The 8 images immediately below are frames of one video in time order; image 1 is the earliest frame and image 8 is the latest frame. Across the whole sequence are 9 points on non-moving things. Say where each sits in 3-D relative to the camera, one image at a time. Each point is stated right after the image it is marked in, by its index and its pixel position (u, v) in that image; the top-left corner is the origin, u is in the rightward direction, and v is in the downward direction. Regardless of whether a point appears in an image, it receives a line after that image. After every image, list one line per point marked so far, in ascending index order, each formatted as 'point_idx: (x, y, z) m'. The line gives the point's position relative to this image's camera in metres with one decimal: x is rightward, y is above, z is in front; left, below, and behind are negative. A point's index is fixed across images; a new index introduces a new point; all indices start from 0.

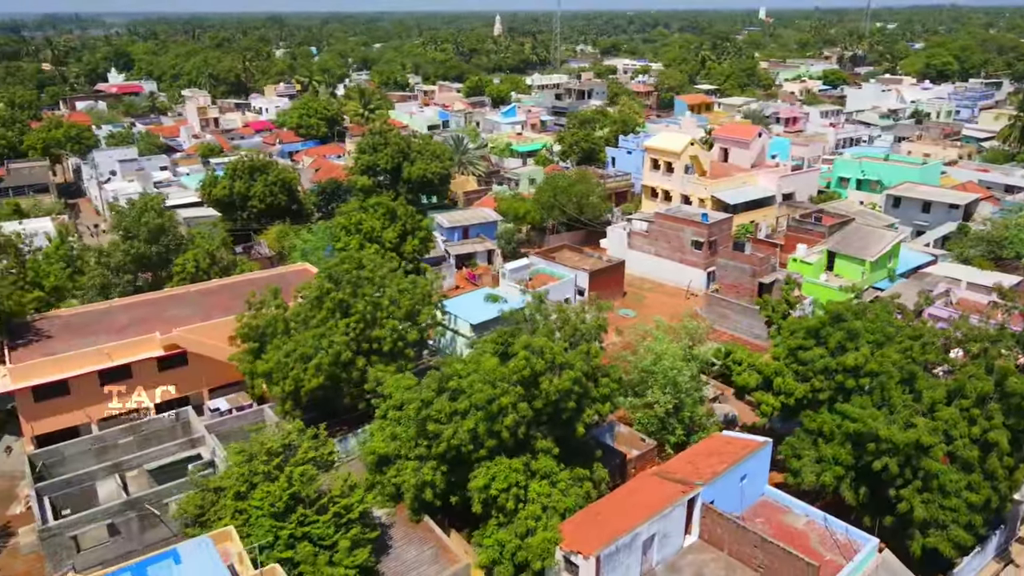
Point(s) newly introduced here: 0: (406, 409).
0: (-2.6, -3.0, +17.7) m
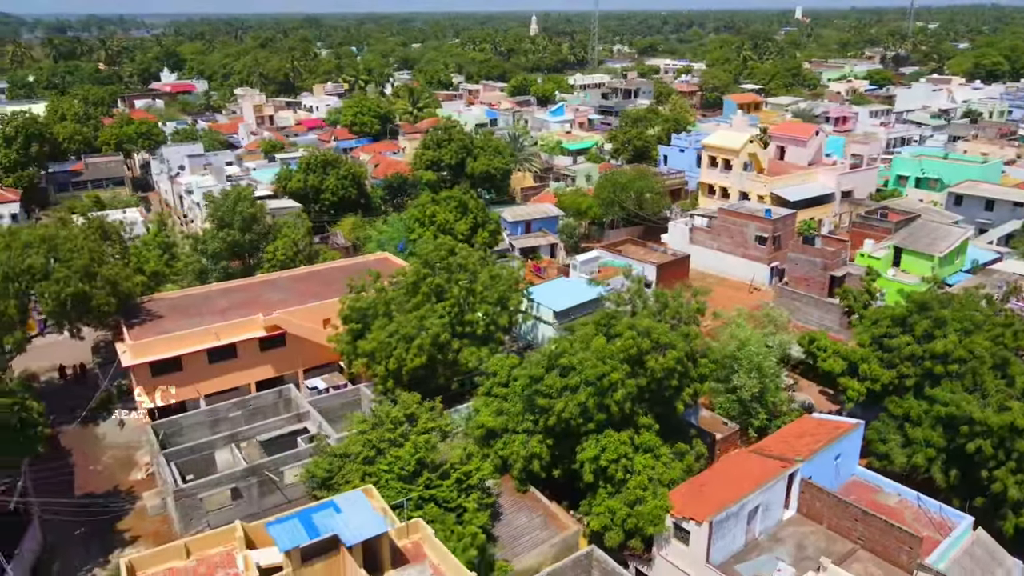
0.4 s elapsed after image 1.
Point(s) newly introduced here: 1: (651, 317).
0: (0.0, -2.5, +18.7) m
1: (+3.7, -0.8, +18.4) m
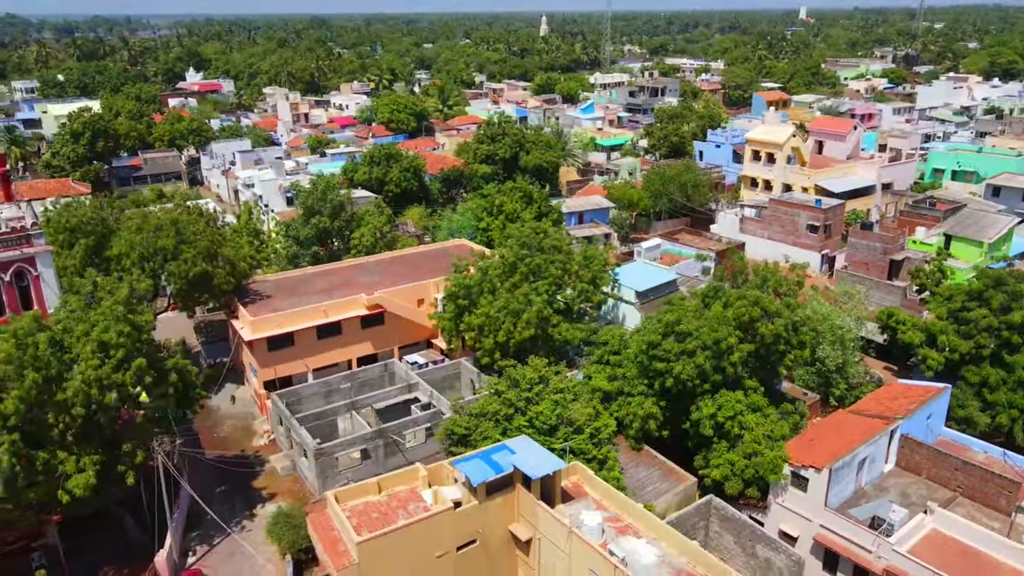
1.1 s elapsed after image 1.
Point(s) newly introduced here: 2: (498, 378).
0: (+3.2, -1.8, +20.4) m
1: (+6.9, -0.1, +20.0) m
2: (-0.3, -2.5, +19.7) m
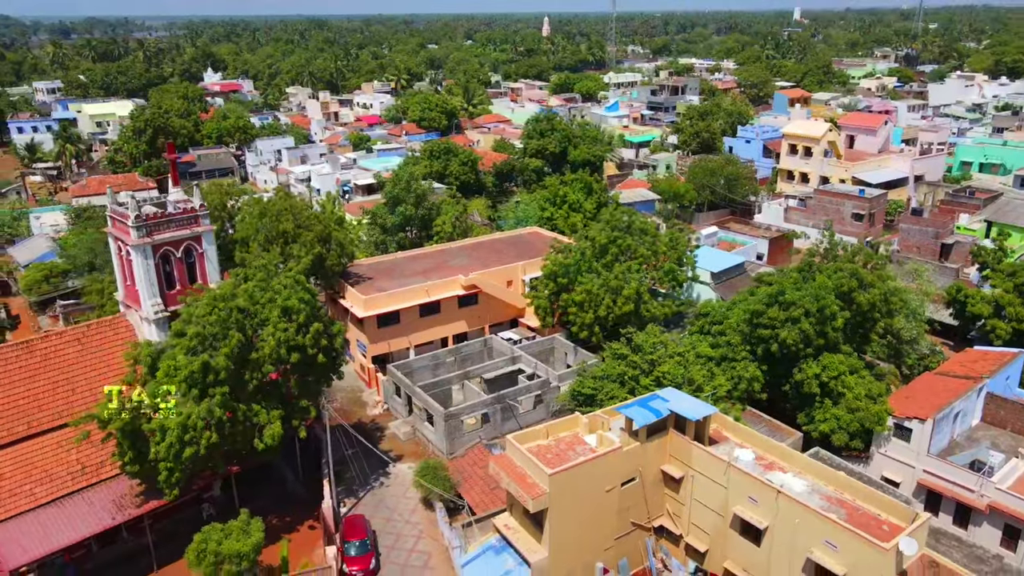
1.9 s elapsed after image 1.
0: (+6.7, -1.1, +22.3) m
1: (+10.4, +0.7, +22.0) m
2: (+3.2, -1.8, +21.6) m
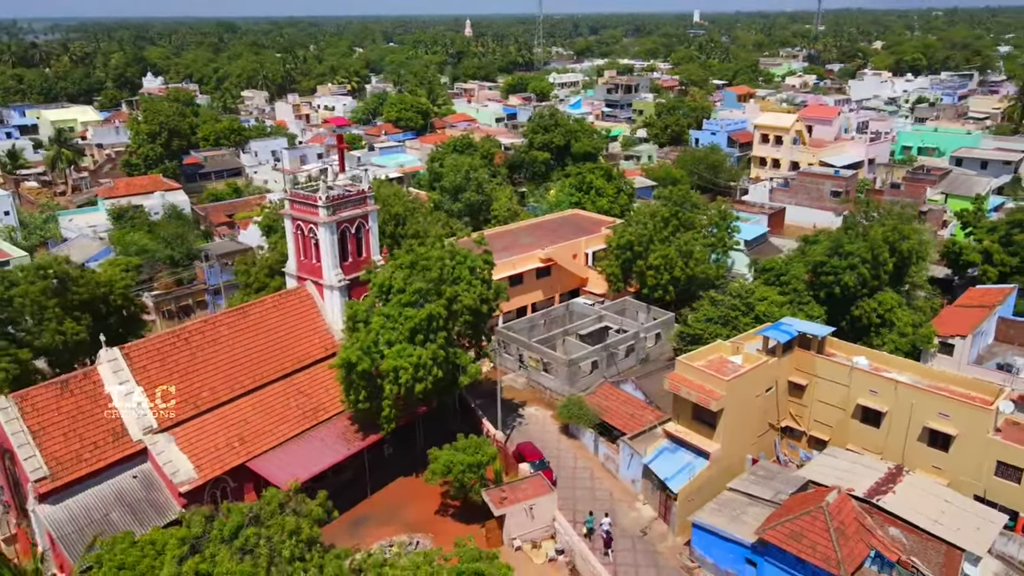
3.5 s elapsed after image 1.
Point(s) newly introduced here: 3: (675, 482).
0: (+10.7, +0.6, +27.2) m
1: (+14.3, +2.5, +27.3) m
2: (+7.3, -0.3, +26.1) m
3: (+4.4, -5.2, +19.4) m
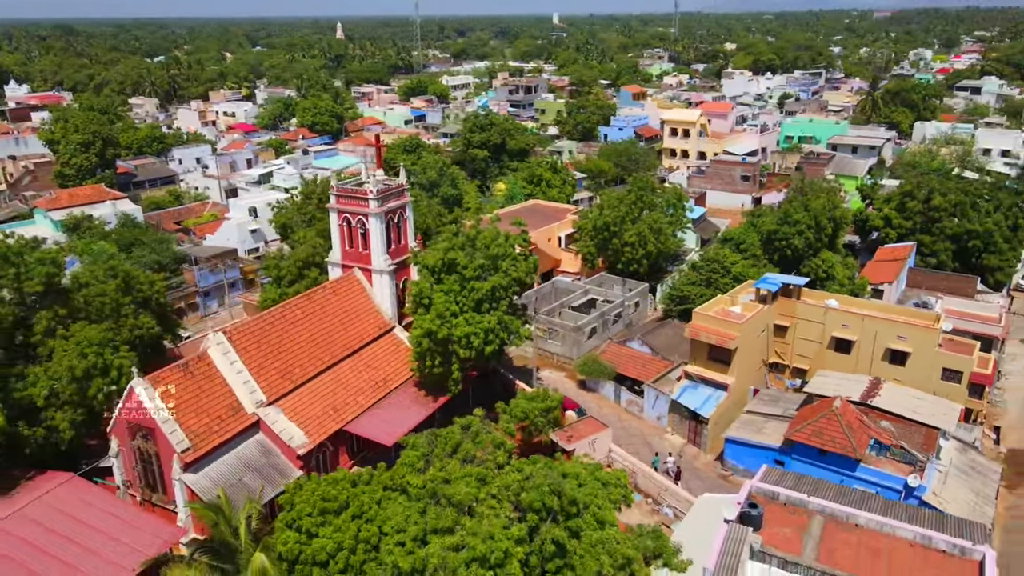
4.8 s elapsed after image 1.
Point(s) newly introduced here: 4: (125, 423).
0: (+10.8, +2.1, +32.4) m
1: (+14.2, +4.3, +33.0) m
2: (+7.7, +1.0, +30.7) m
3: (+6.3, -4.0, +23.6) m
4: (-10.1, -3.5, +18.9) m
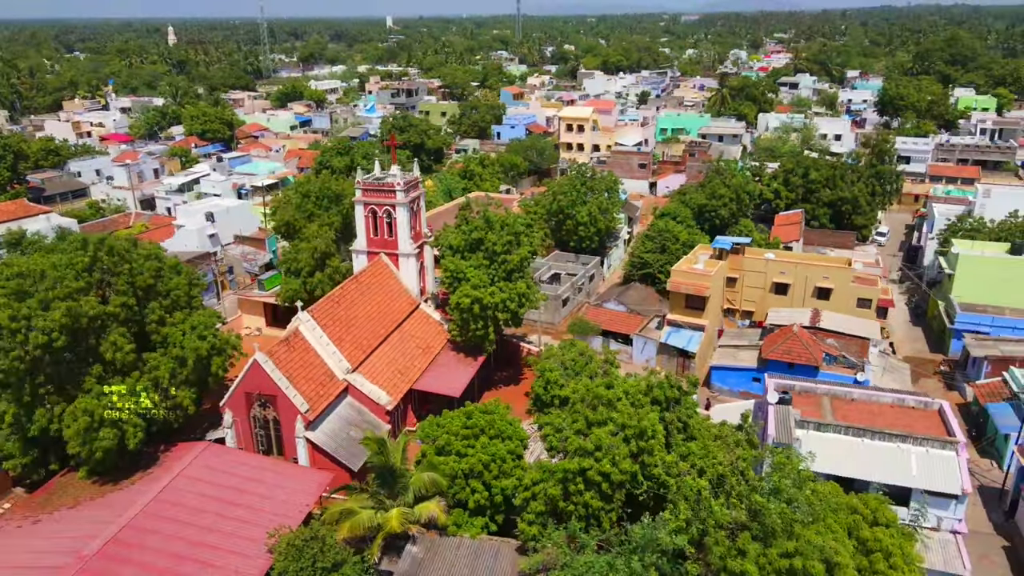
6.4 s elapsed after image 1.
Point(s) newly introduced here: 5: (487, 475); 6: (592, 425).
0: (+9.3, +3.9, +38.6) m
1: (+12.3, +6.3, +39.9) m
2: (+6.7, +2.7, +36.3) m
3: (+7.2, -2.4, +29.1) m
4: (-7.9, -3.1, +21.1) m
5: (-0.6, -4.8, +18.5) m
6: (+1.9, -3.3, +17.2) m
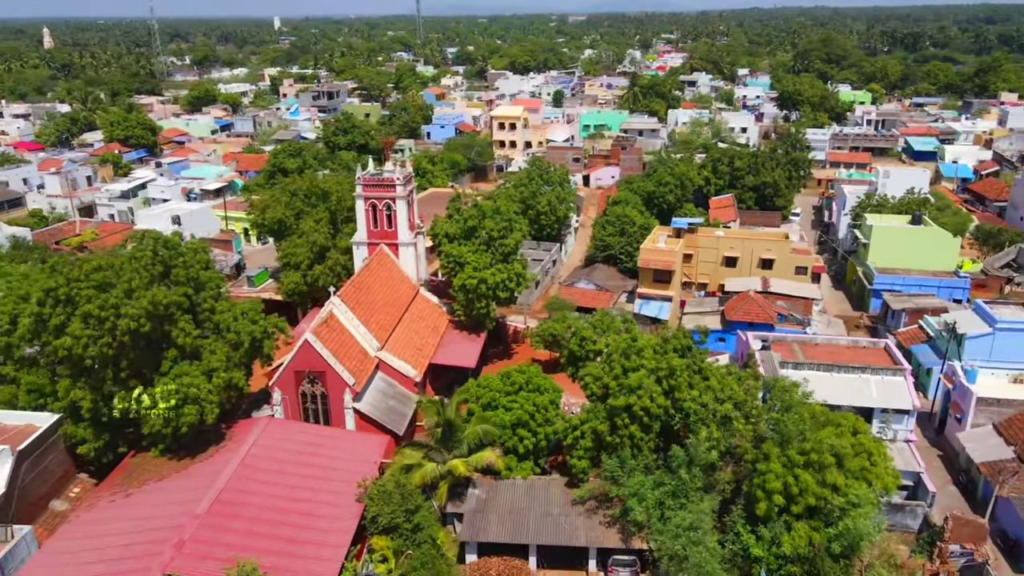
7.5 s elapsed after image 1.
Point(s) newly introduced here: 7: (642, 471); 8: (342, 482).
0: (+7.3, +5.1, +42.5) m
1: (+10.0, +7.7, +44.3) m
2: (+5.1, +3.7, +39.9) m
3: (+6.9, -1.2, +32.8) m
4: (-7.0, -2.7, +23.0) m
5: (+0.6, -4.0, +21.4) m
6: (+3.3, -2.4, +20.4) m
7: (+3.5, -4.9, +19.3) m
8: (-4.7, -5.3, +19.8) m
